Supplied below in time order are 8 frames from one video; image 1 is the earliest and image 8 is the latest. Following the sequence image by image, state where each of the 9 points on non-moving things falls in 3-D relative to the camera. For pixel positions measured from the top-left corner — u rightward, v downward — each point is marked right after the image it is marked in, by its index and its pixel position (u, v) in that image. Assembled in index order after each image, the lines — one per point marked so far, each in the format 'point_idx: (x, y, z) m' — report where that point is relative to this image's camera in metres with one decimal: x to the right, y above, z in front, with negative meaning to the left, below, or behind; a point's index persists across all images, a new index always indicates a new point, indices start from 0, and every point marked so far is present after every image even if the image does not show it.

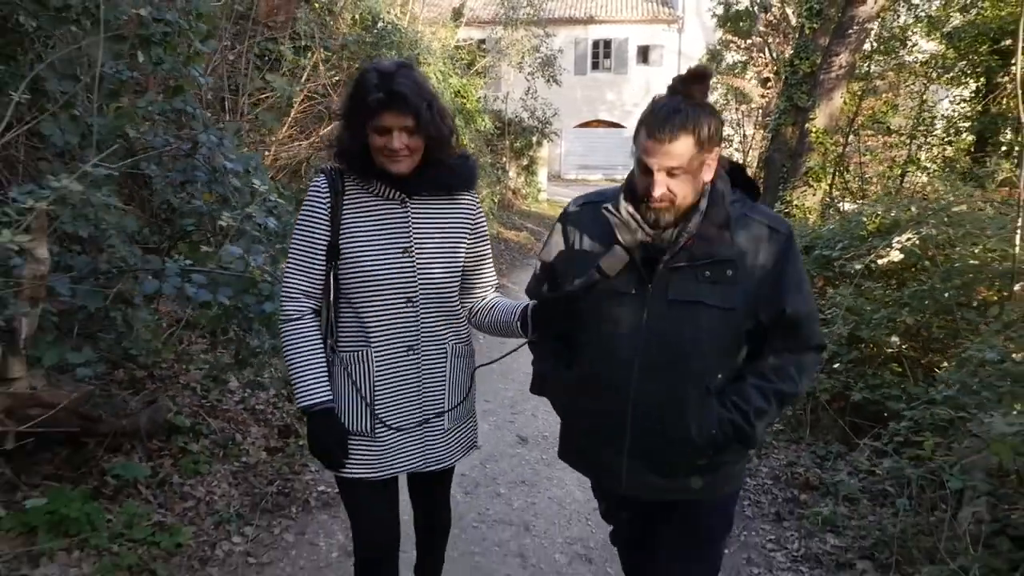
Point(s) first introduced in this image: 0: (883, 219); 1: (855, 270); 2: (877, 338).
0: (+2.7, +0.5, +5.6) m
1: (+2.4, +0.1, +5.4) m
2: (+2.2, -0.3, +4.7) m
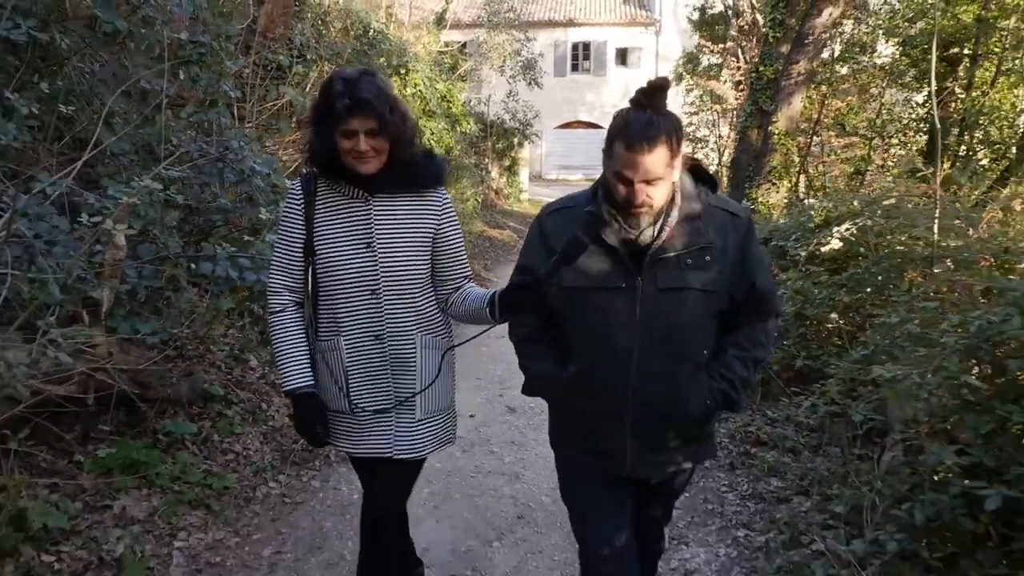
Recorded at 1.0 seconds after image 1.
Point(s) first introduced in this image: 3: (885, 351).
0: (+2.6, +0.6, +6.3) m
1: (+2.3, +0.2, +6.0) m
2: (+2.1, -0.2, +5.4) m
3: (+2.0, -0.3, +4.2) m
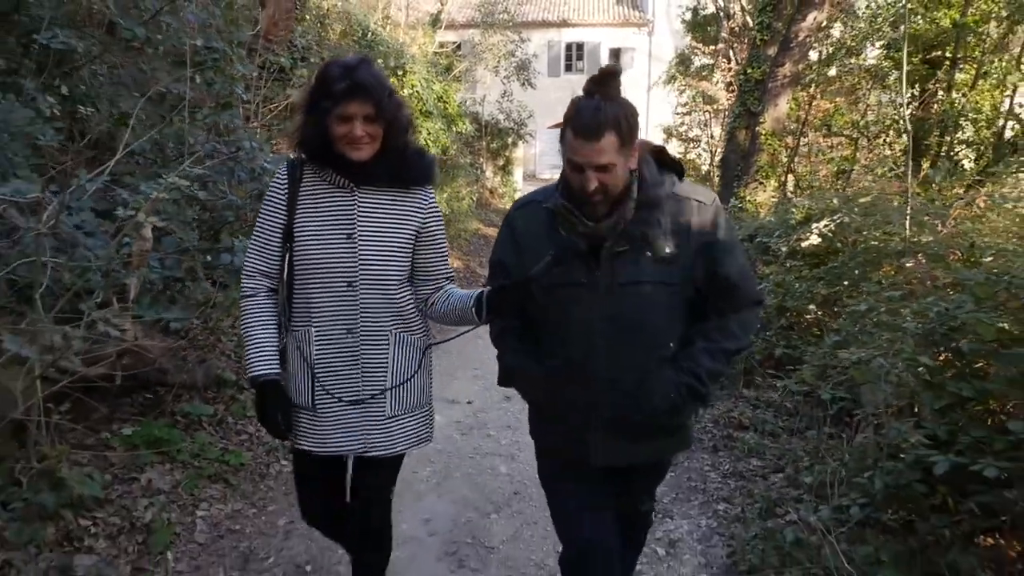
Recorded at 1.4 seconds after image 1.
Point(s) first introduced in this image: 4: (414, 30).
0: (+2.5, +0.7, +6.6) m
1: (+2.2, +0.3, +6.3) m
2: (+2.1, -0.1, +5.7) m
3: (+2.0, -0.3, +4.5) m
4: (-2.0, +5.1, +15.3) m
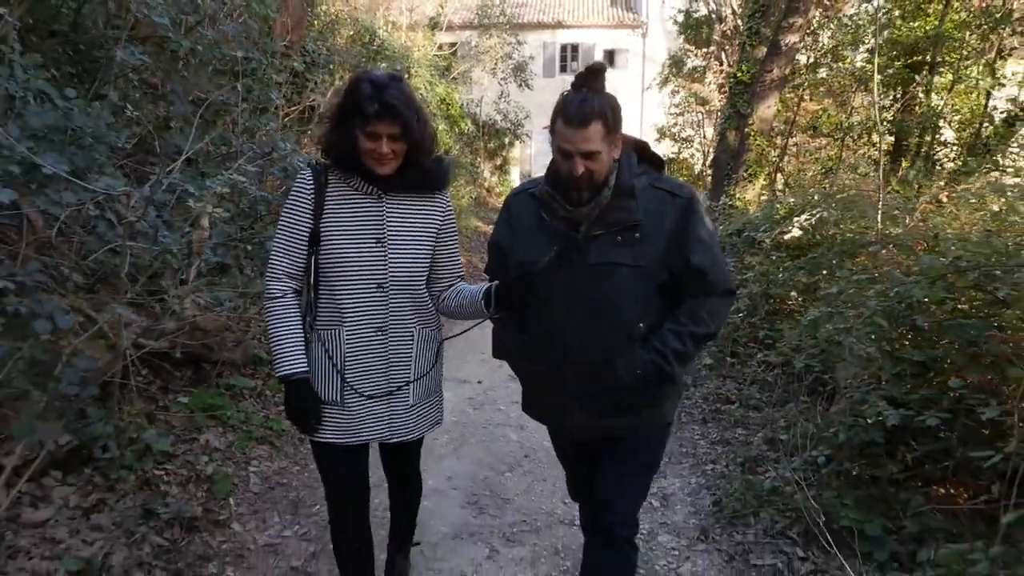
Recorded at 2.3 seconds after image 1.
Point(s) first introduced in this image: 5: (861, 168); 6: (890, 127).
0: (+2.6, +0.8, +7.1) m
1: (+2.3, +0.4, +6.9) m
2: (+2.2, 0.0, +6.2) m
3: (+2.0, -0.2, +5.0) m
4: (-2.0, +5.2, +15.8) m
5: (+4.1, +1.4, +8.9) m
6: (+4.8, +2.0, +9.8) m
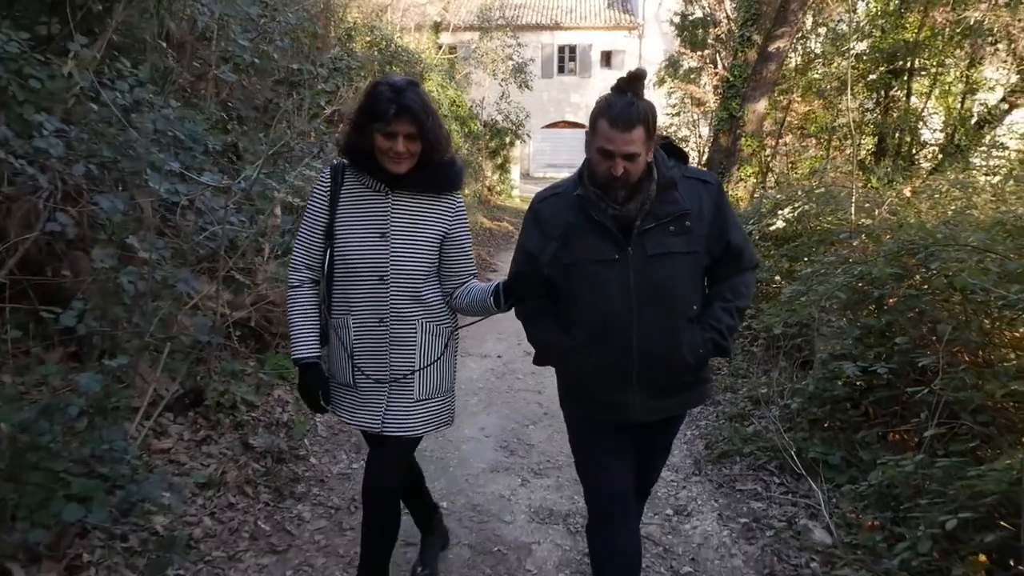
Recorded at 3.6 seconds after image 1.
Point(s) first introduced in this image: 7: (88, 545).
0: (+2.7, +0.9, +7.9) m
1: (+2.4, +0.5, +7.6) m
2: (+2.3, +0.1, +6.9) m
3: (+2.2, -0.1, +5.7) m
4: (-1.9, +5.4, +16.6) m
5: (+4.2, +1.5, +9.7) m
6: (+5.0, +2.2, +10.5) m
7: (-1.6, -1.0, +3.0) m
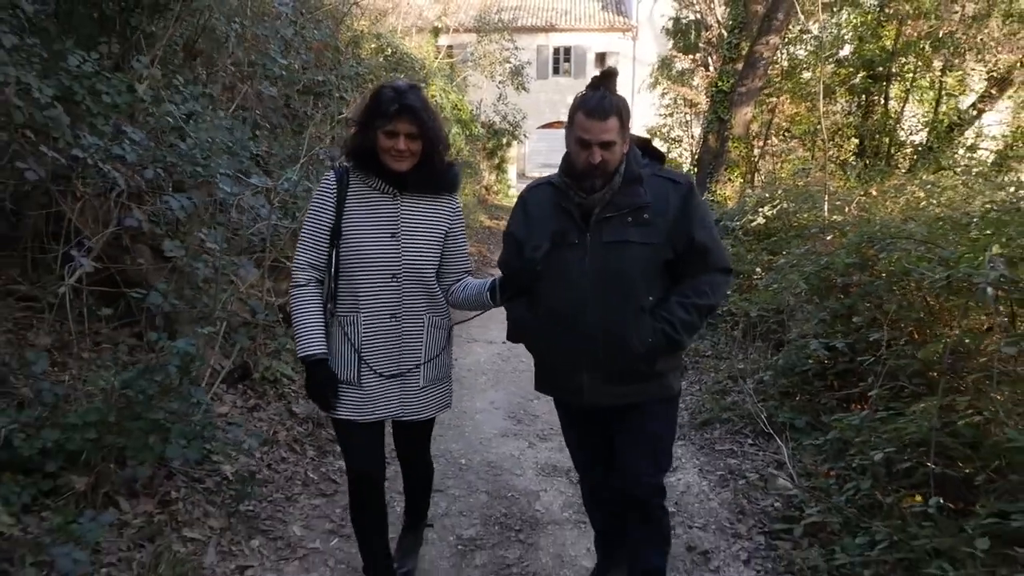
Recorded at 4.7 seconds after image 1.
0: (+2.8, +1.0, +8.5) m
1: (+2.4, +0.6, +8.3) m
2: (+2.3, +0.2, +7.6) m
3: (+2.2, 0.0, +6.4) m
4: (-2.0, +5.5, +17.2) m
5: (+4.2, +1.6, +10.4) m
6: (+5.0, +2.3, +11.2) m
7: (-1.6, -0.9, +3.6) m
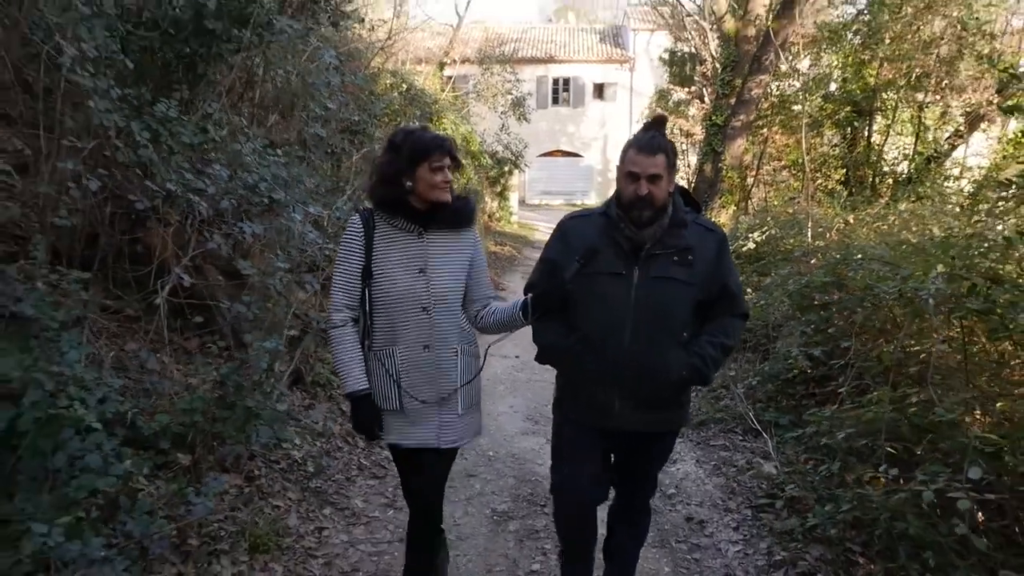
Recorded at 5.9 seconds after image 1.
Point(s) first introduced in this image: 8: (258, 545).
0: (+2.9, +0.8, +9.3) m
1: (+2.6, +0.4, +9.0) m
2: (+2.5, 0.0, +8.3) m
3: (+2.3, -0.1, +7.1) m
4: (-1.9, +4.9, +18.0) m
5: (+4.3, +1.3, +11.1) m
6: (+5.1, +1.9, +12.0) m
7: (-1.4, -1.0, +4.3) m
8: (-1.2, -1.2, +3.6) m
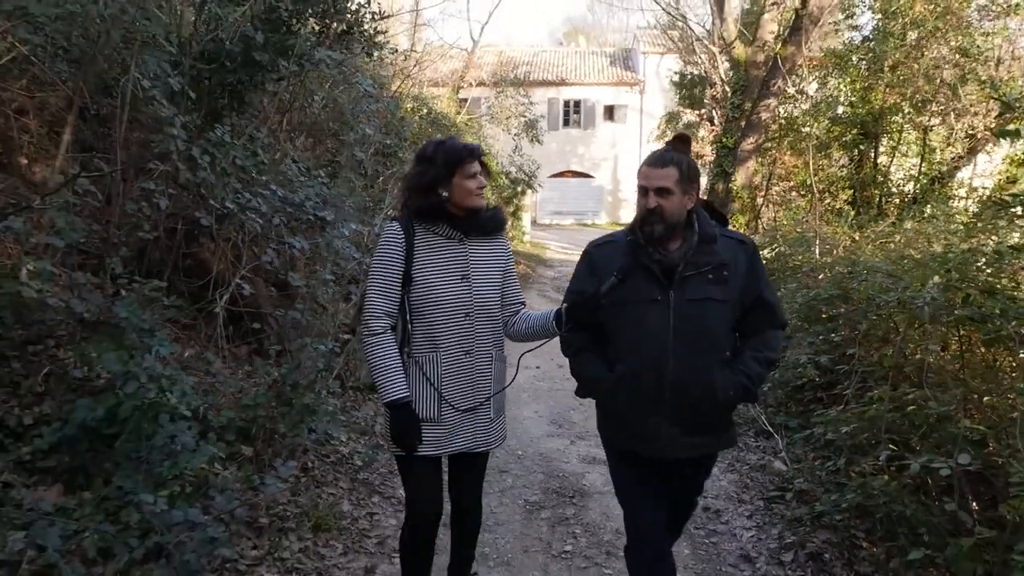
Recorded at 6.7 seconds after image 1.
0: (+3.1, +0.6, +9.7) m
1: (+2.8, +0.2, +9.4) m
2: (+2.7, -0.2, +8.7) m
3: (+2.6, -0.3, +7.5) m
4: (-1.5, +4.5, +18.6) m
5: (+4.6, +1.1, +11.5) m
6: (+5.4, +1.7, +12.4) m
7: (-1.2, -1.0, +4.7) m
8: (-1.0, -1.2, +4.0) m
